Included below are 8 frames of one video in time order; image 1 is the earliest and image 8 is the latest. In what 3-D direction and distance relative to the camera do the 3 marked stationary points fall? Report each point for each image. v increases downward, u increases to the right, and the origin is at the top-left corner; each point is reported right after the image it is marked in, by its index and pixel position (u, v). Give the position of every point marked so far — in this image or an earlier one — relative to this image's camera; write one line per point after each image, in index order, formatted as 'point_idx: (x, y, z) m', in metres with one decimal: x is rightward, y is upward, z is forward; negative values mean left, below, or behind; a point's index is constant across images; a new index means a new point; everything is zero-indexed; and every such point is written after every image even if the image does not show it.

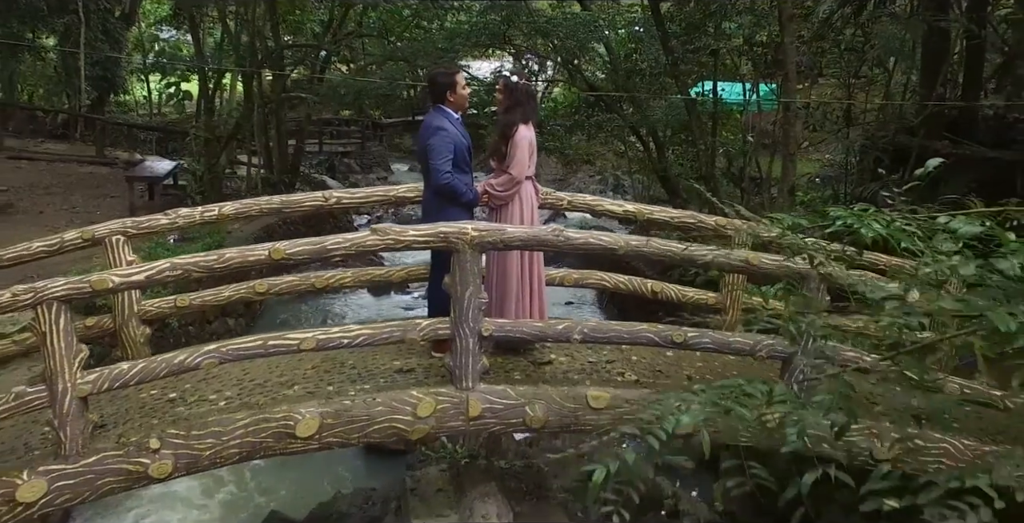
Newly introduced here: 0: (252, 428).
0: (-1.2, -0.8, +2.6) m
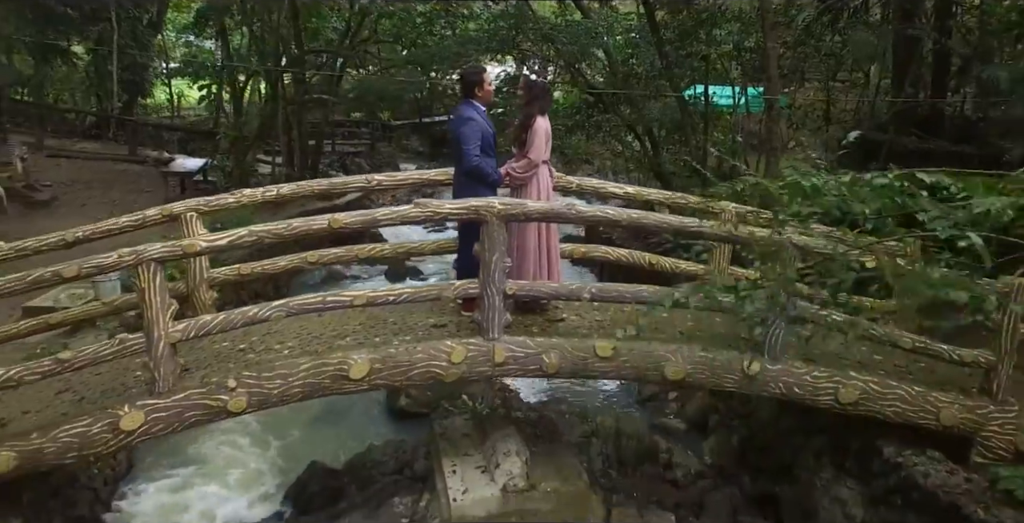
0: (-1.1, -0.6, +3.1) m
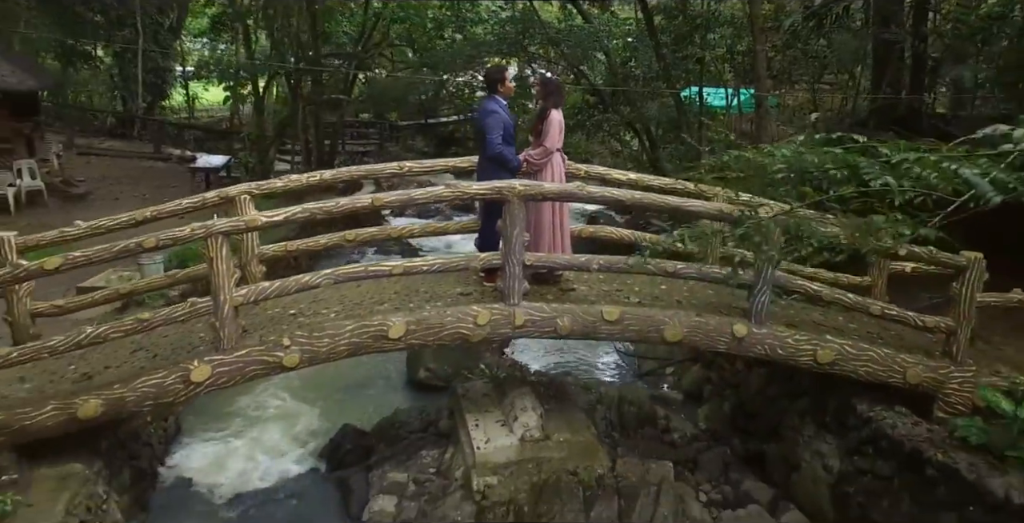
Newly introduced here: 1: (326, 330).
0: (-1.0, -0.4, +3.6) m
1: (-1.2, -0.4, +3.6) m
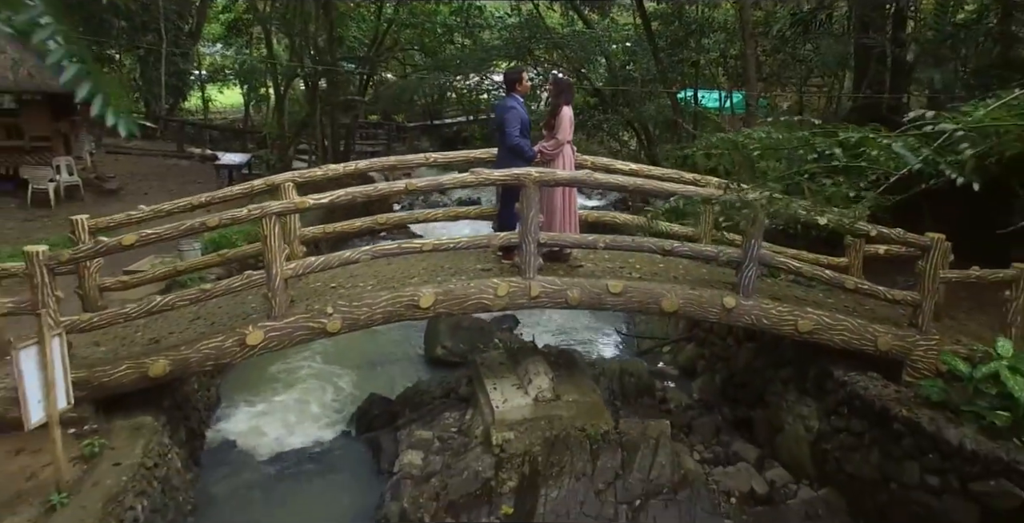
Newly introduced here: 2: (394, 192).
0: (-0.8, -0.3, +4.1) m
1: (-1.1, -0.3, +4.1) m
2: (-0.9, +0.5, +4.3) m
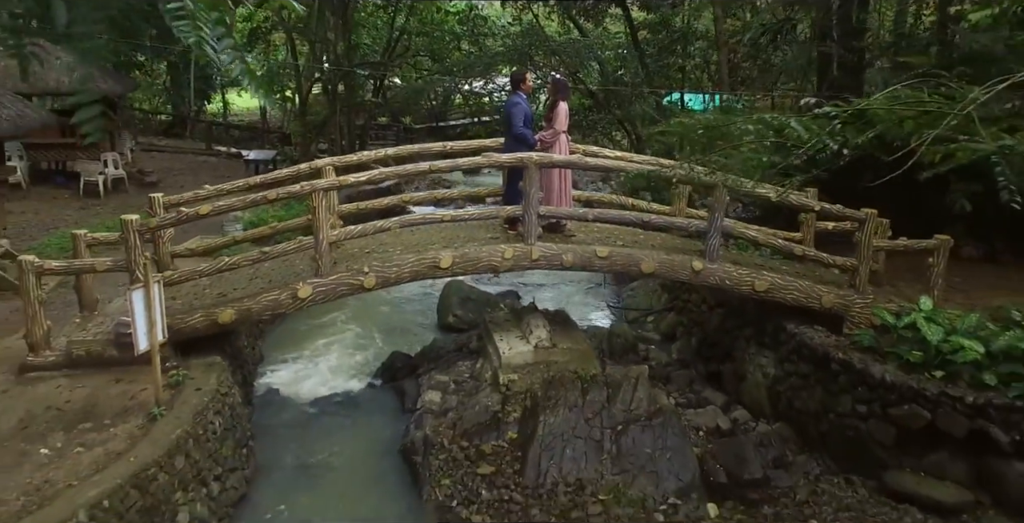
0: (-0.8, 0.0, +4.9) m
1: (-1.0, 0.0, +4.9) m
2: (-0.9, +0.8, +5.2) m
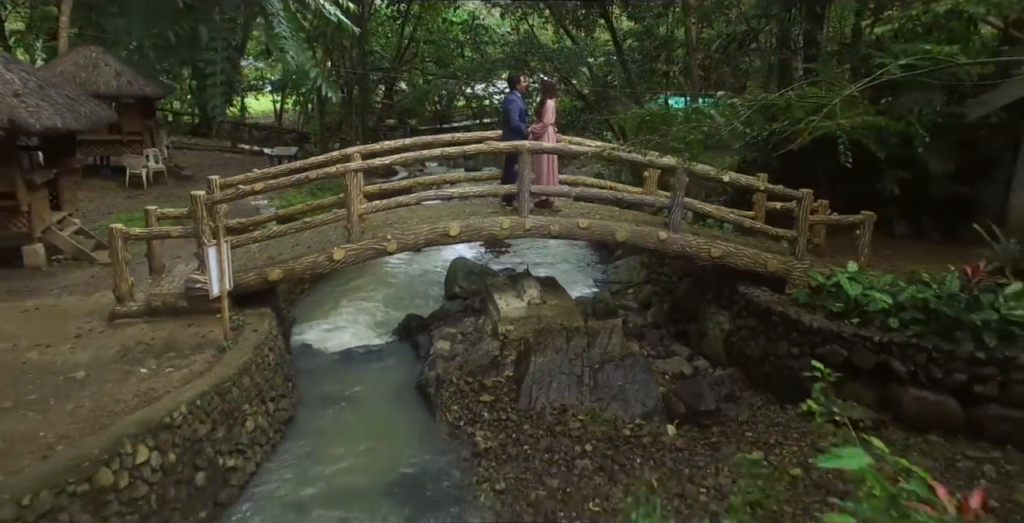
0: (-0.8, +0.3, +6.0) m
1: (-1.1, +0.3, +6.0) m
2: (-0.9, +1.1, +6.3) m
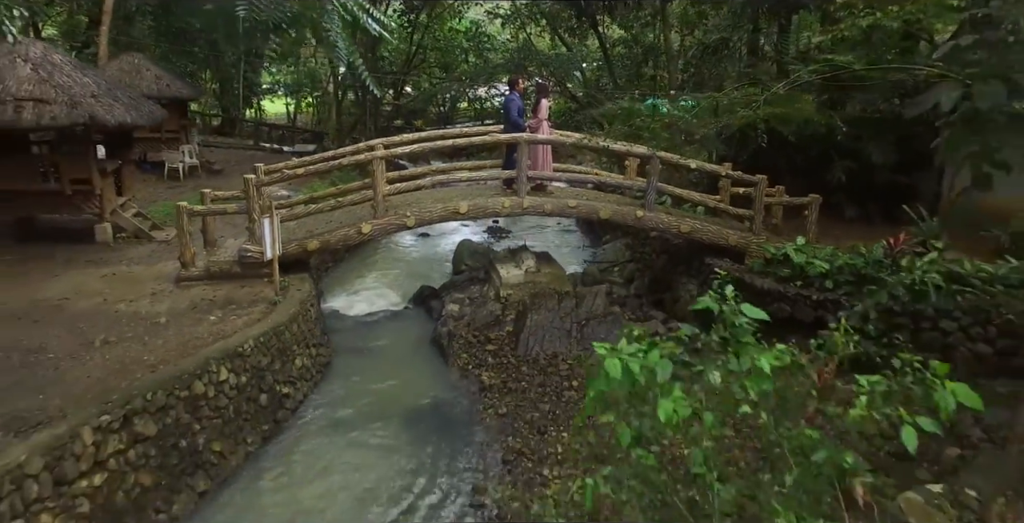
0: (-0.9, +0.6, +7.1) m
1: (-1.1, +0.6, +7.1) m
2: (-0.9, +1.4, +7.4) m
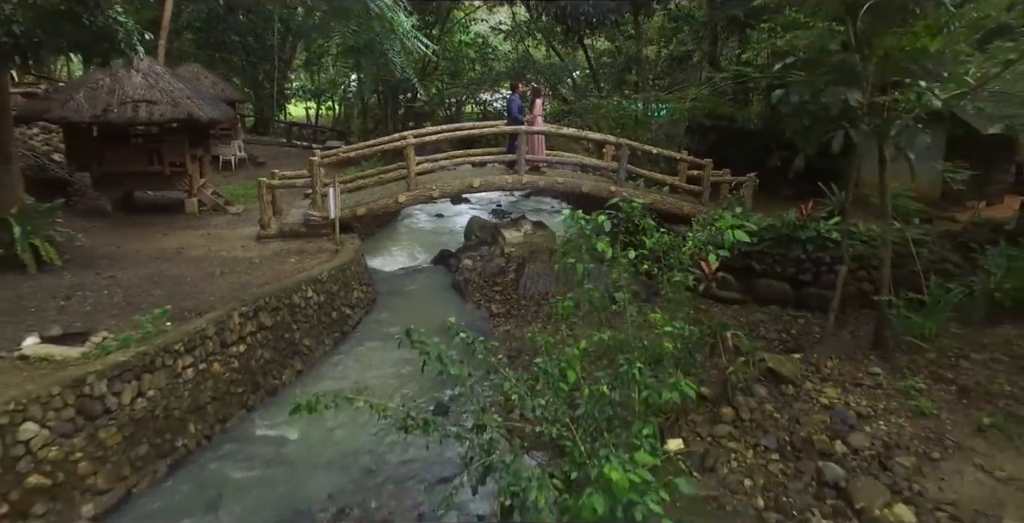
0: (-0.8, +1.2, +9.2) m
1: (-1.0, +1.2, +9.2) m
2: (-0.9, +2.0, +9.6) m
